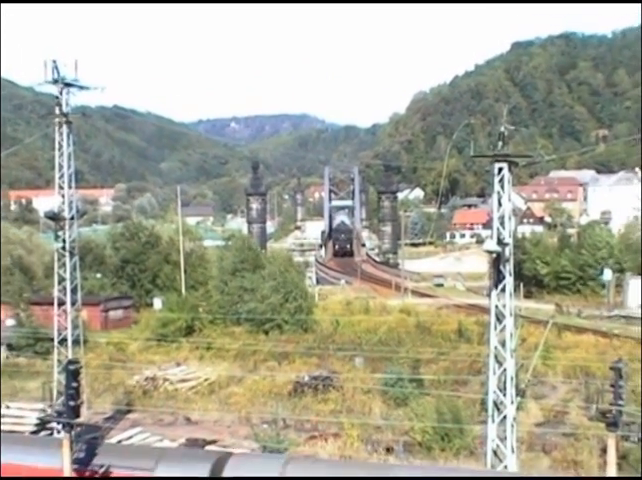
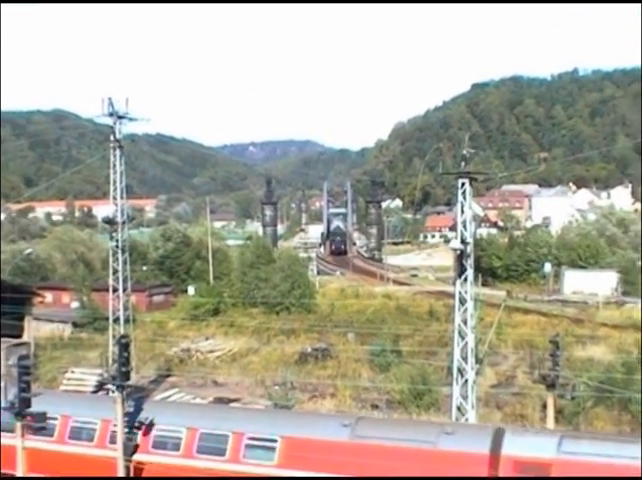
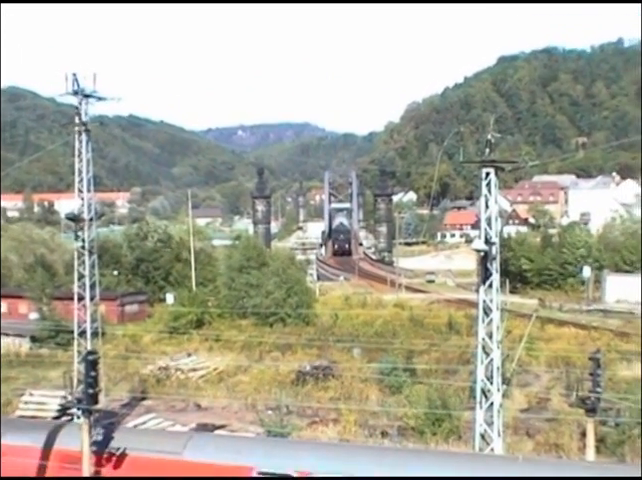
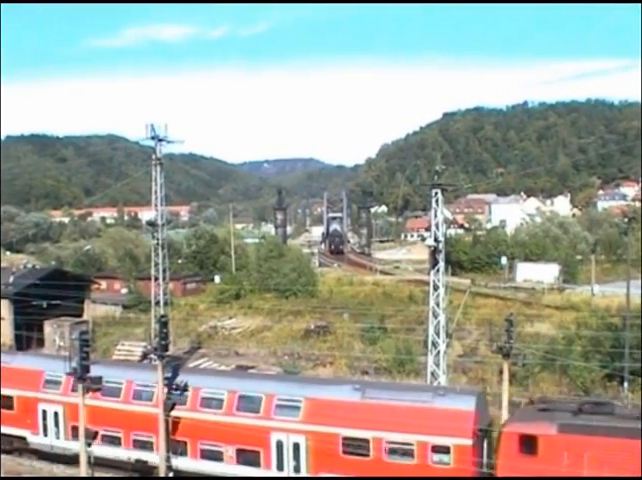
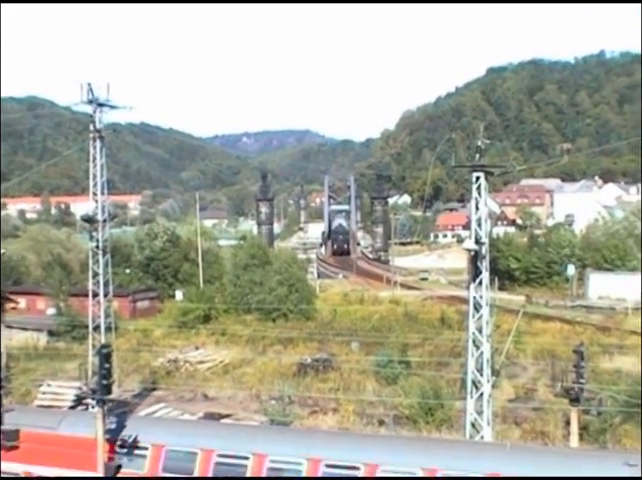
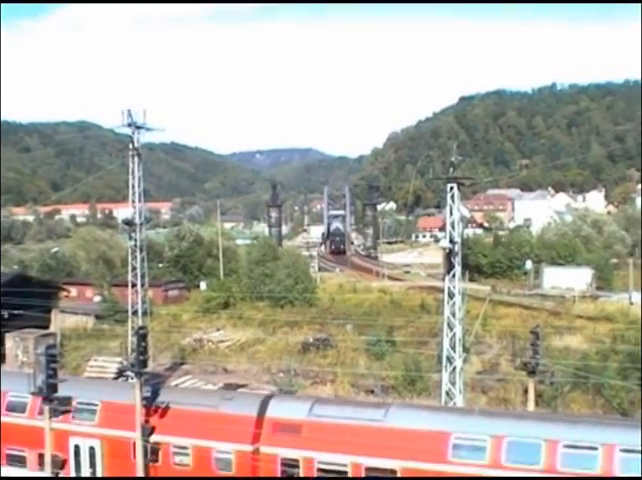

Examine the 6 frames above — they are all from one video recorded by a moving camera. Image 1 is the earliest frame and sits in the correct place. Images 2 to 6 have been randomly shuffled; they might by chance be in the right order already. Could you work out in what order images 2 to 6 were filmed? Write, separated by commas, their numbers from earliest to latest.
3, 5, 2, 6, 4
